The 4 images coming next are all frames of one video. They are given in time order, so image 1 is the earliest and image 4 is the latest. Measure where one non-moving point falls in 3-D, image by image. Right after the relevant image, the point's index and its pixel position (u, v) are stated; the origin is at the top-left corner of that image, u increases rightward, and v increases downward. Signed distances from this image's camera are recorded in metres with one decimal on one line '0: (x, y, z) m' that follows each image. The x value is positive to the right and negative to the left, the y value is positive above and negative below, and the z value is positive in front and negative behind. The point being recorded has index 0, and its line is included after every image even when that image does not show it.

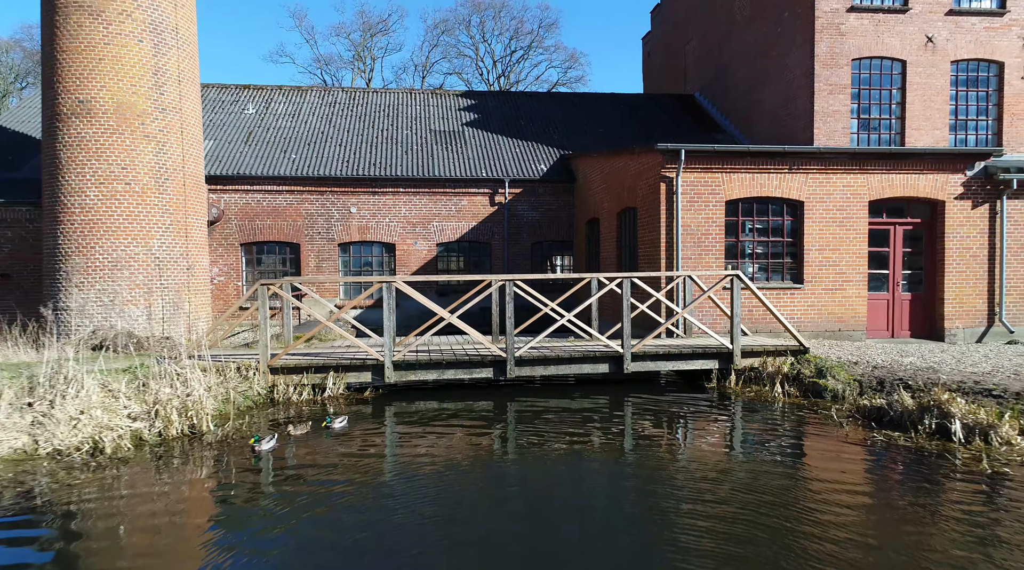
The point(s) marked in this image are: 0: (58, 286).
0: (-7.1, 0.0, +12.6) m
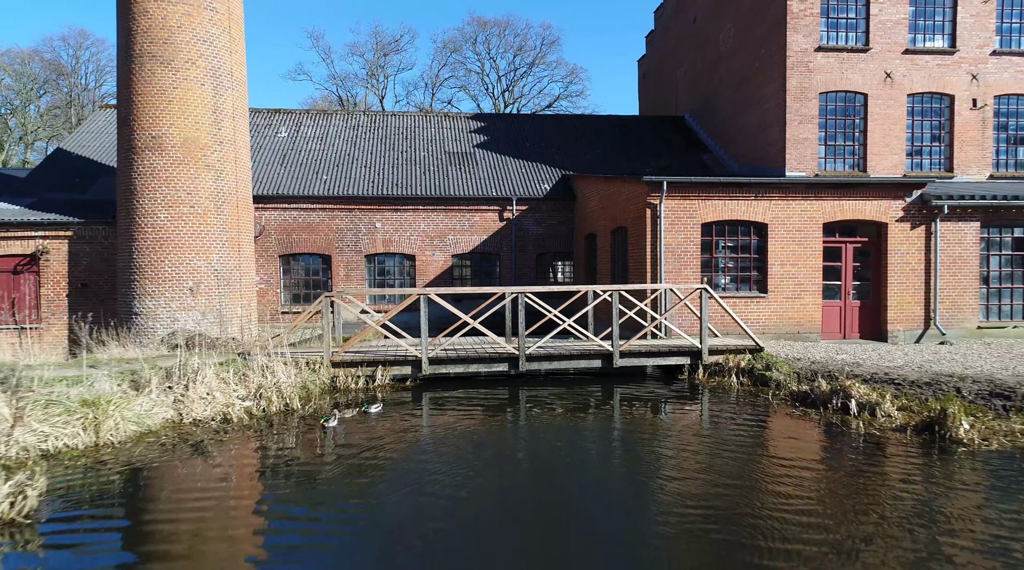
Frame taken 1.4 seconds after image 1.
0: (-7.0, -0.2, +14.8) m
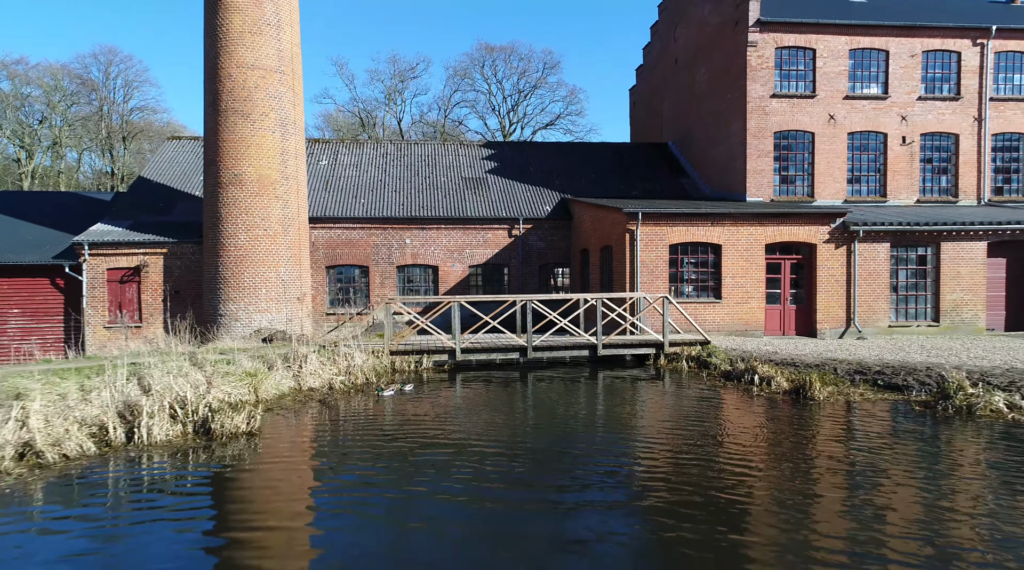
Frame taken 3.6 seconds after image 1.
0: (-6.8, -0.3, +18.6) m
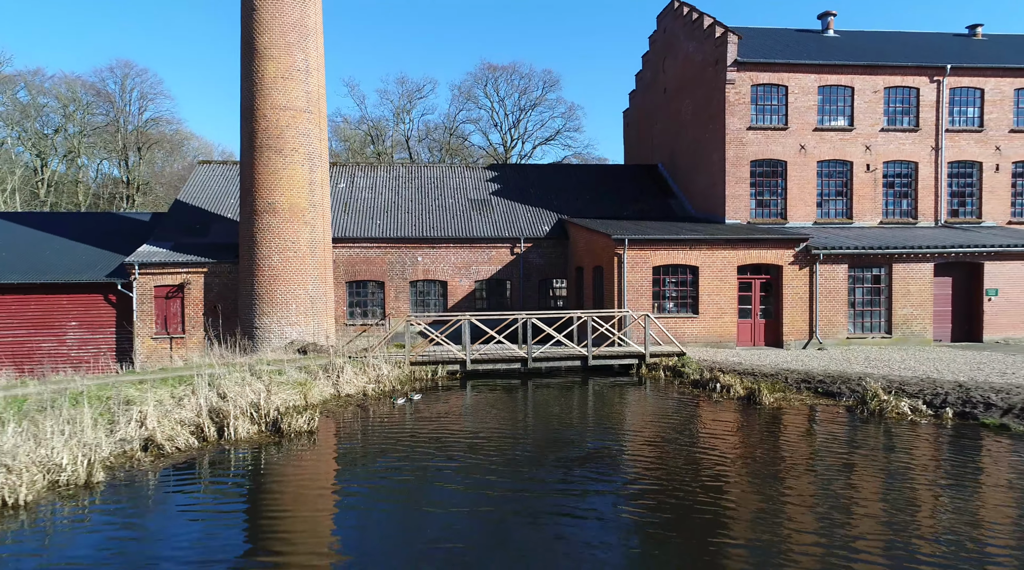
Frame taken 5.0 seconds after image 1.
0: (-6.7, -0.8, +21.0) m
